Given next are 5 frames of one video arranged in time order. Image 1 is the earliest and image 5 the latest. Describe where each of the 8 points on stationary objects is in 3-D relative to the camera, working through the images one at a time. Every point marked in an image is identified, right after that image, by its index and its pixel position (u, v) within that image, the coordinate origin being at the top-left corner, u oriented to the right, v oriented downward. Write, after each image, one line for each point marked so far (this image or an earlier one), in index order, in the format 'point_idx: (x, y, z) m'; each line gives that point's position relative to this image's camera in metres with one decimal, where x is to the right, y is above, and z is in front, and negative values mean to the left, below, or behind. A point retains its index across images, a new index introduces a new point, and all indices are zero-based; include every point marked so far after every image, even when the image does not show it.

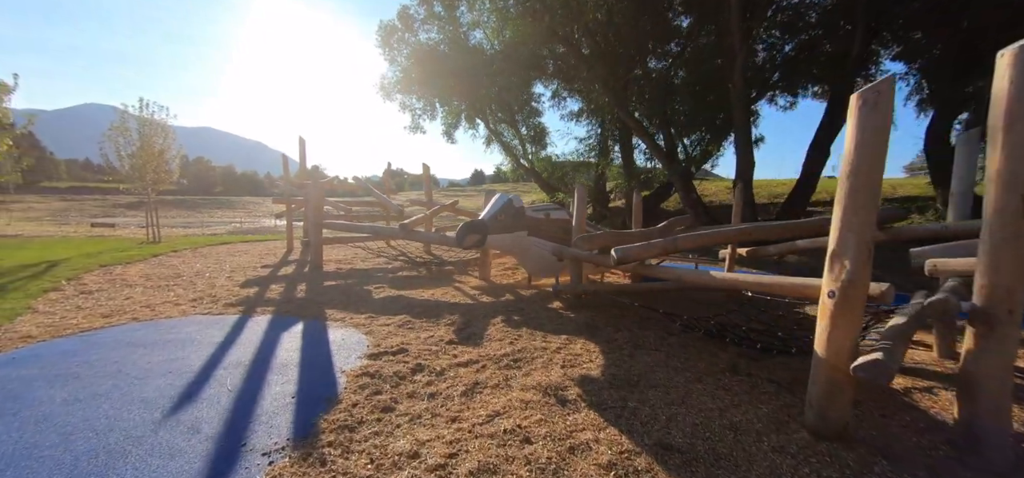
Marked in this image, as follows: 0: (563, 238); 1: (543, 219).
0: (+0.7, 0.0, +6.2) m
1: (+0.4, +0.3, +6.1) m
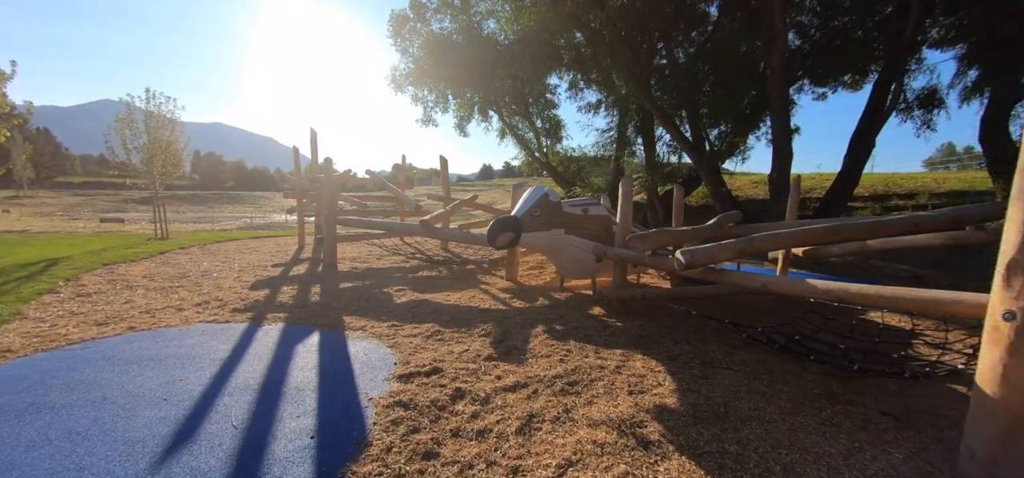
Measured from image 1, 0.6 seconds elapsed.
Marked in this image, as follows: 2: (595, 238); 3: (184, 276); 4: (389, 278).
0: (+1.2, 0.0, +5.5) m
1: (+0.9, +0.3, +5.4) m
2: (+1.1, 0.0, +5.5) m
3: (-5.2, -0.6, +6.4) m
4: (-2.0, -0.6, +6.8) m
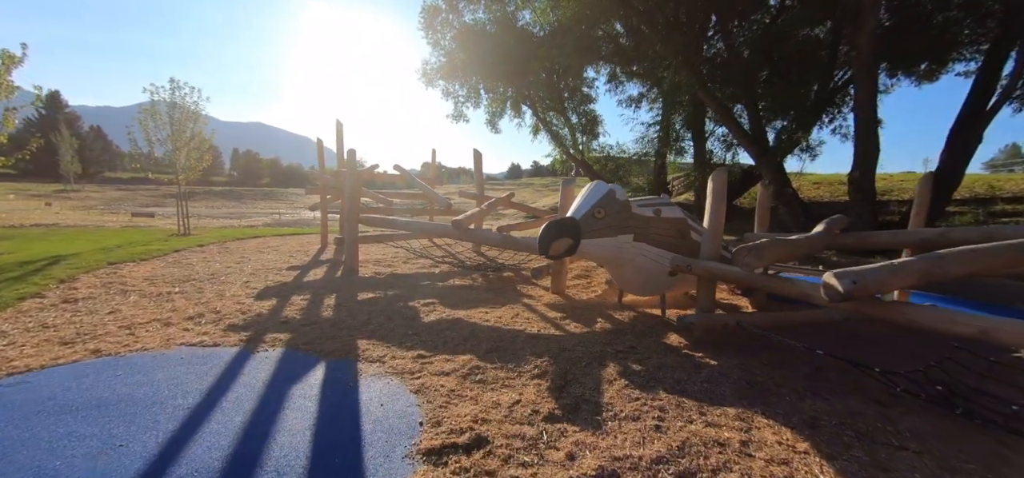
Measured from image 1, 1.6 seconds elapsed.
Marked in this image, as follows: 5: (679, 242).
0: (+1.8, -0.1, +4.4) m
1: (+1.5, +0.2, +4.3) m
2: (+1.7, -0.1, +4.4) m
3: (-4.5, -0.6, +5.7) m
4: (-1.4, -0.7, +5.8) m
5: (+1.8, 0.0, +4.4) m
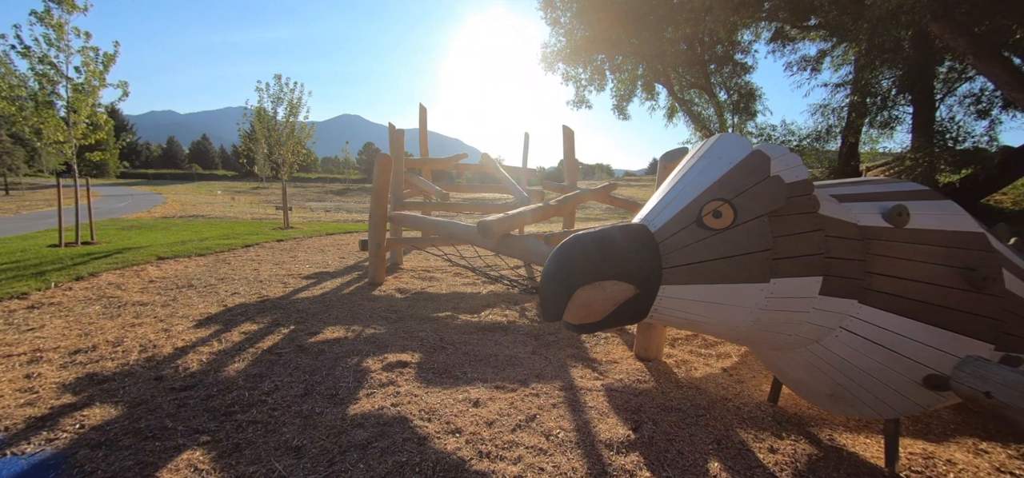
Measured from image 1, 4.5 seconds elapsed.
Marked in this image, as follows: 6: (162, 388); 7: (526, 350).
0: (+1.8, -0.3, +1.6) m
1: (+1.5, +0.1, +1.6) m
2: (+1.6, -0.3, +1.6) m
3: (-3.9, -0.5, +4.8) m
4: (-0.8, -0.7, +4.0) m
5: (+1.7, -0.2, +1.6) m
6: (-2.1, -0.9, +2.5) m
7: (+0.1, -0.9, +3.2) m
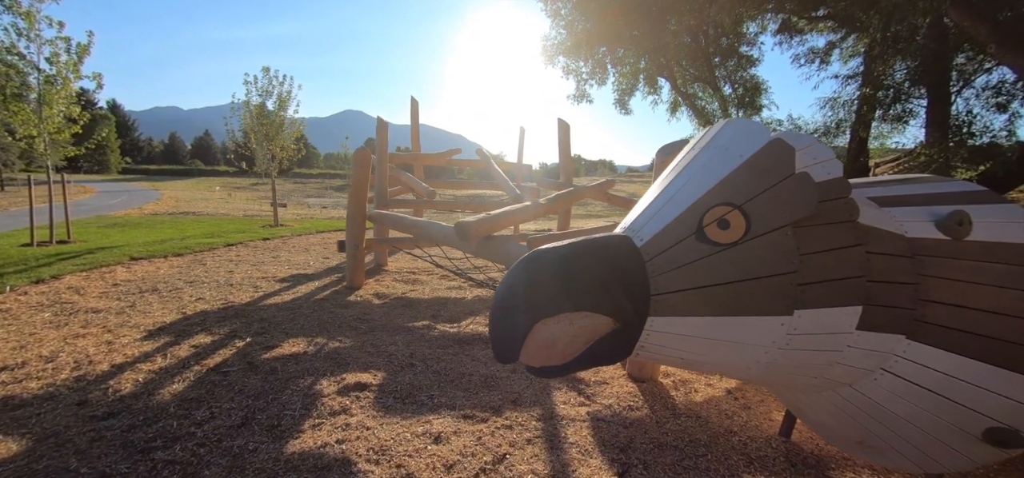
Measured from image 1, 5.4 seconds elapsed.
0: (+1.6, -0.3, +1.2) m
1: (+1.3, 0.0, +1.2) m
2: (+1.5, -0.3, +1.2) m
3: (-4.0, -0.5, +4.5) m
4: (-1.0, -0.8, +3.6) m
5: (+1.6, -0.3, +1.2) m
6: (-2.3, -0.9, +2.2) m
7: (0.0, -0.9, +2.9) m
